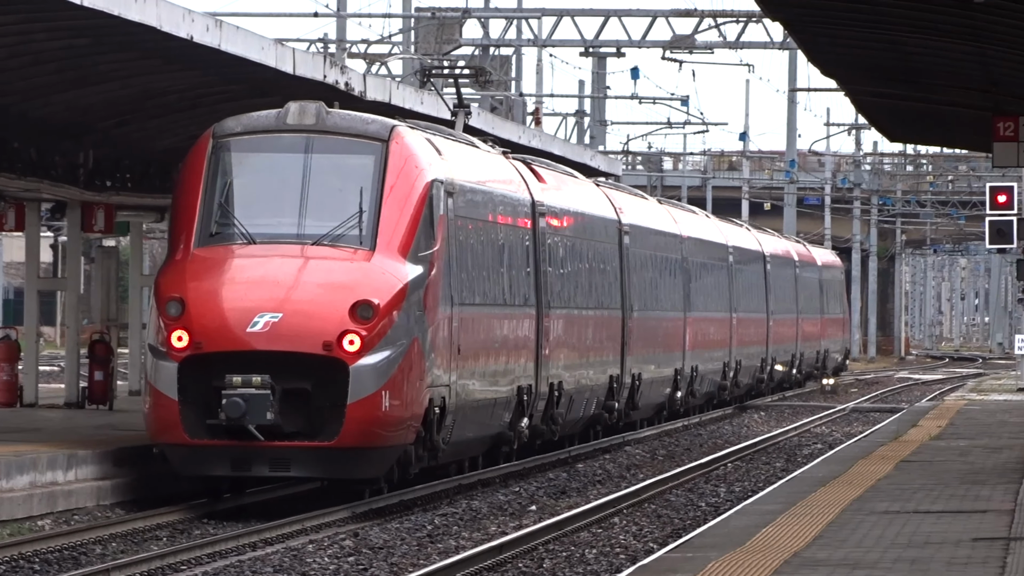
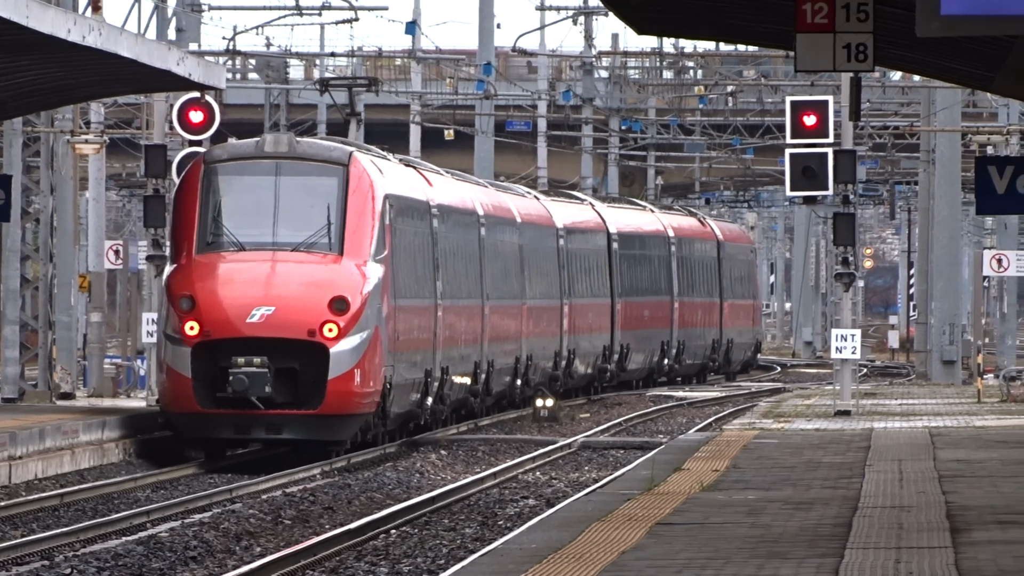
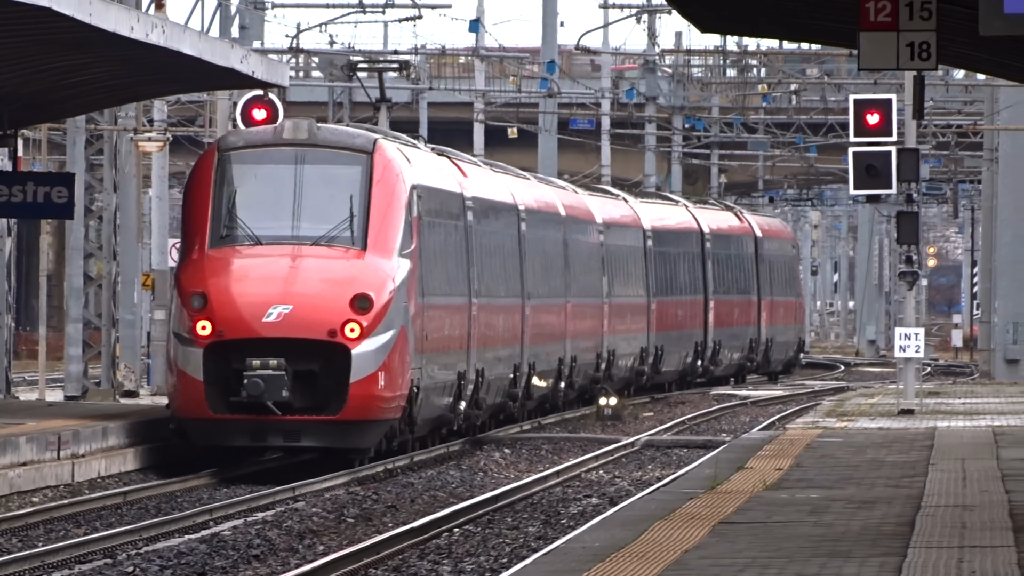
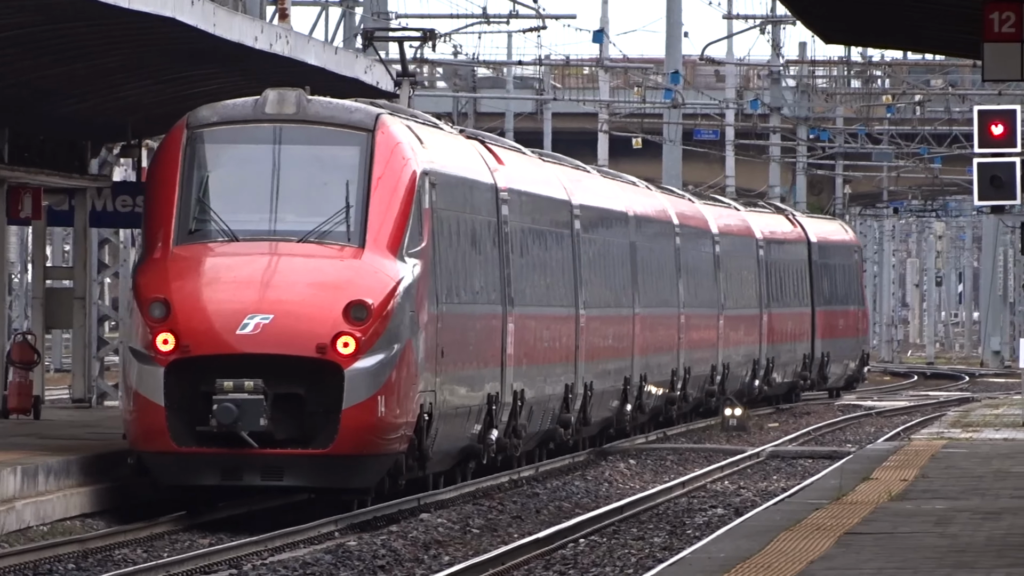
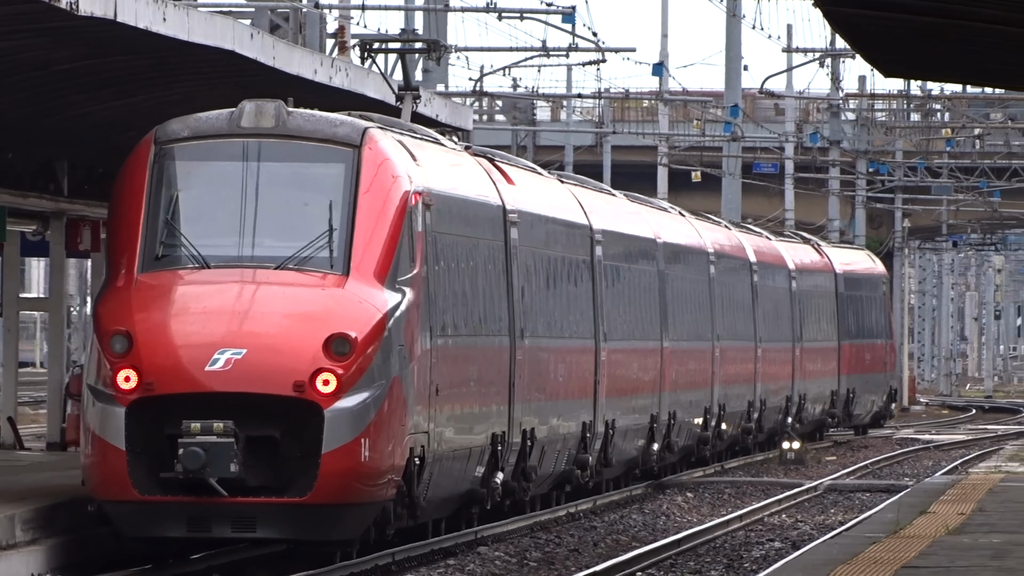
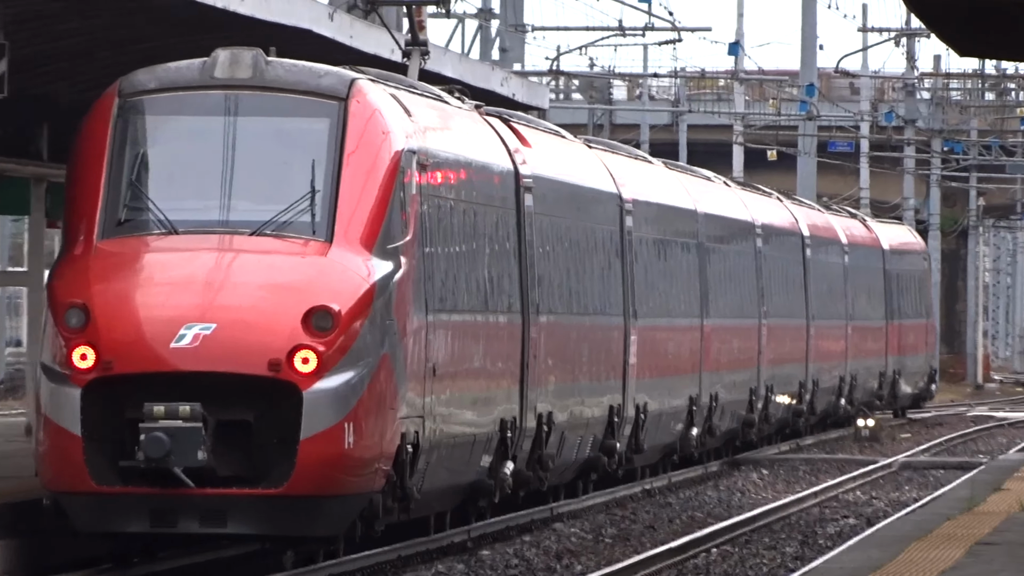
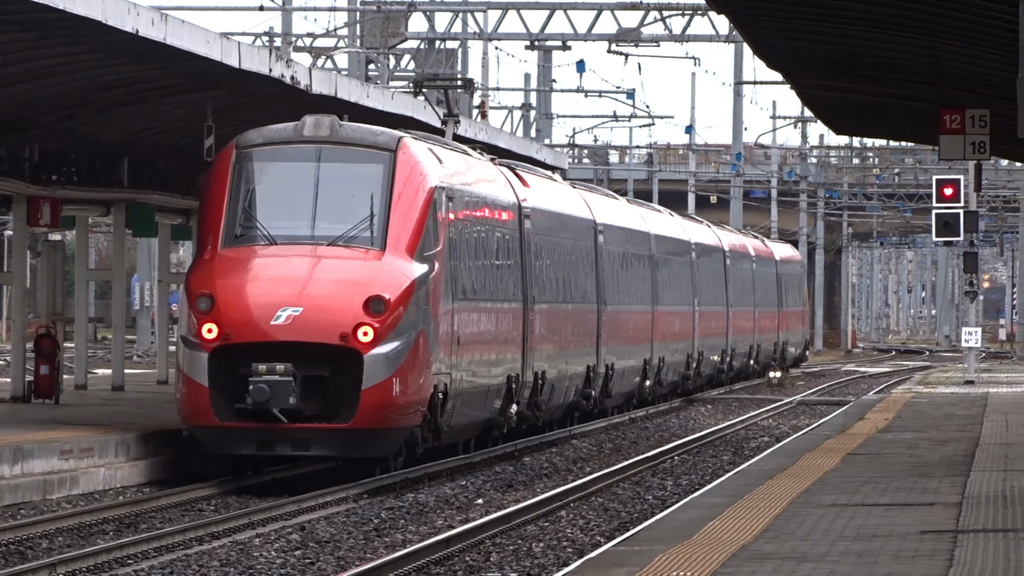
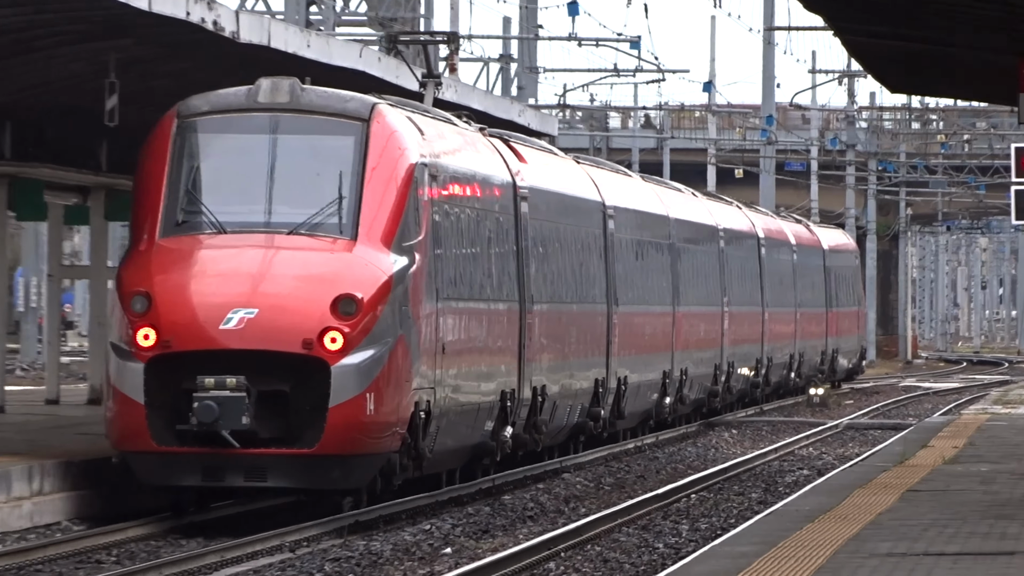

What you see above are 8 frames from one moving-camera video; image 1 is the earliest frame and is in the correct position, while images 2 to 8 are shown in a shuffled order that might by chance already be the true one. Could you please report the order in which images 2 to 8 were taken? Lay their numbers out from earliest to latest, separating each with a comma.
7, 8, 6, 5, 4, 3, 2
